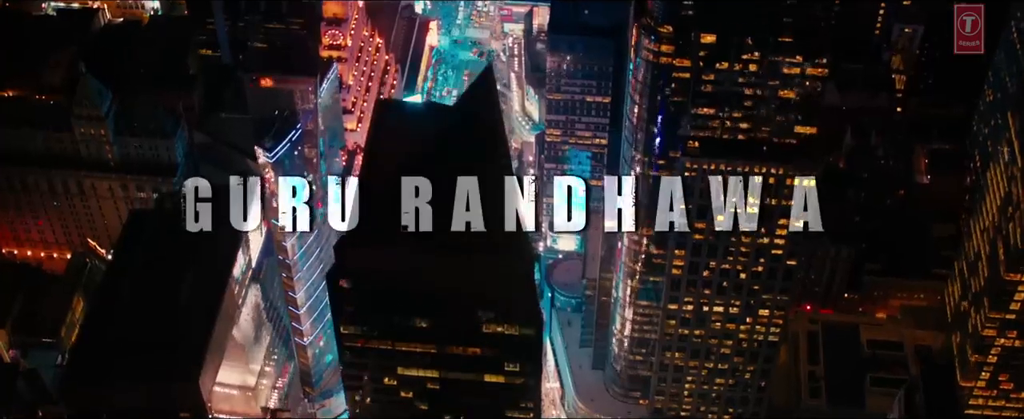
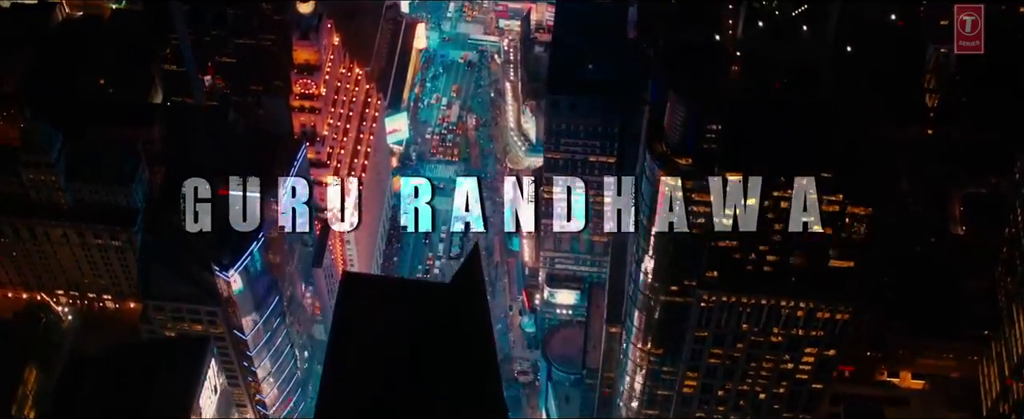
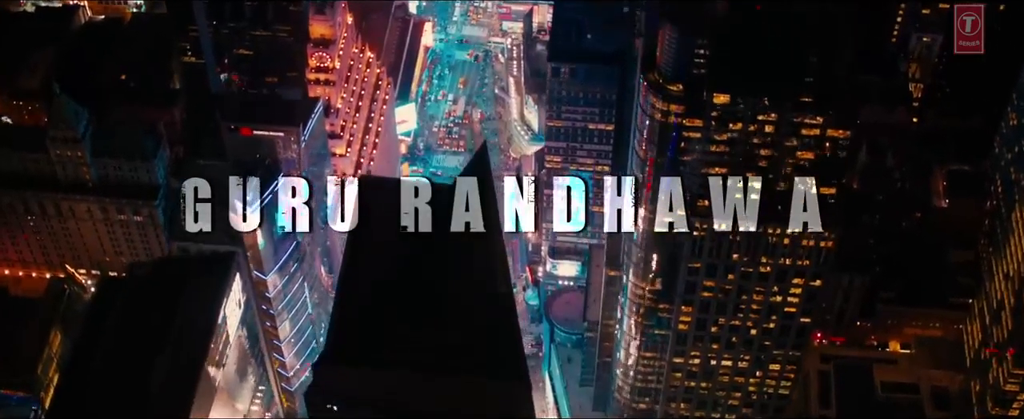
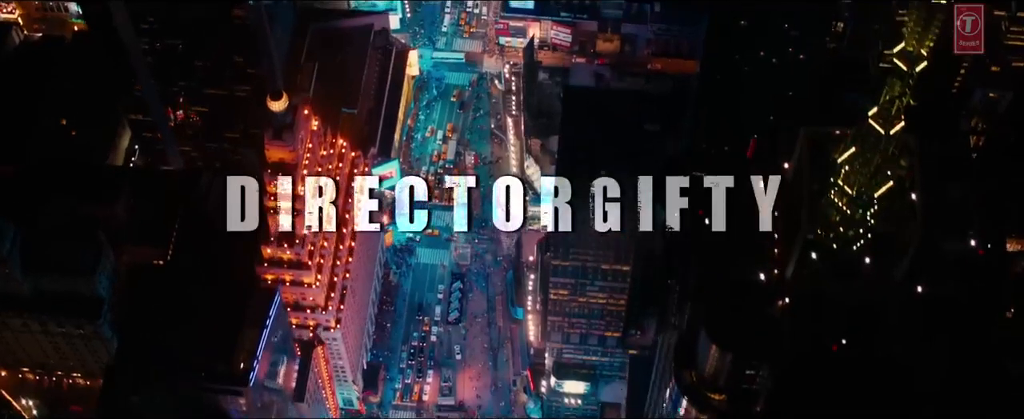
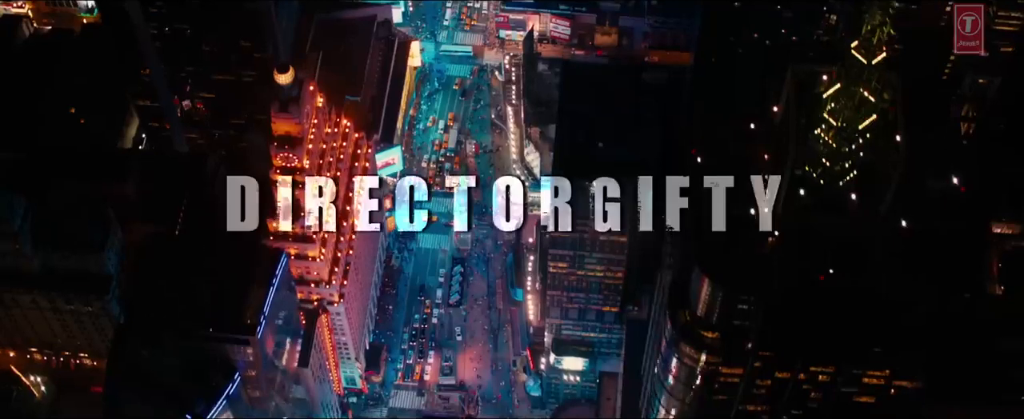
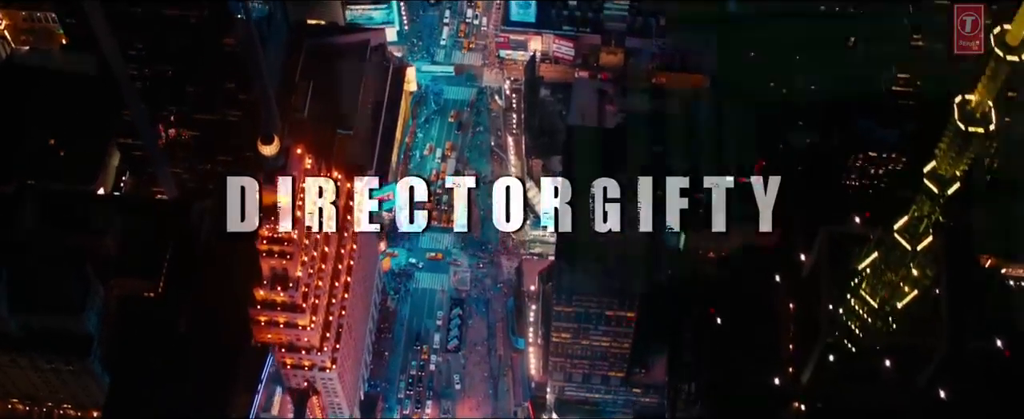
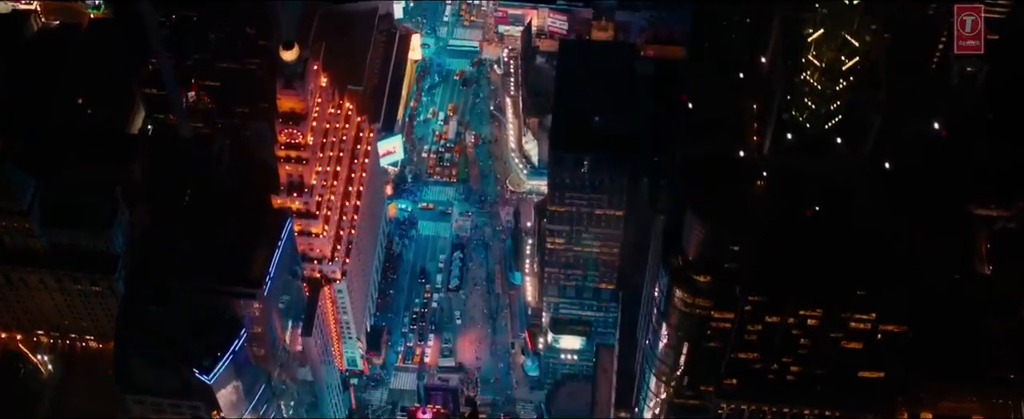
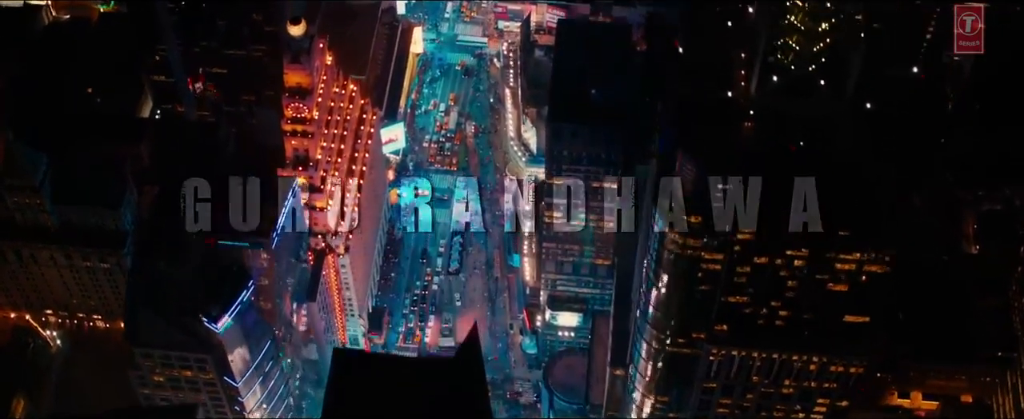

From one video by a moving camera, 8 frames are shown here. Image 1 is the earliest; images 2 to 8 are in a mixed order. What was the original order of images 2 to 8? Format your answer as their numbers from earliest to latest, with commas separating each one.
3, 2, 8, 7, 5, 4, 6
